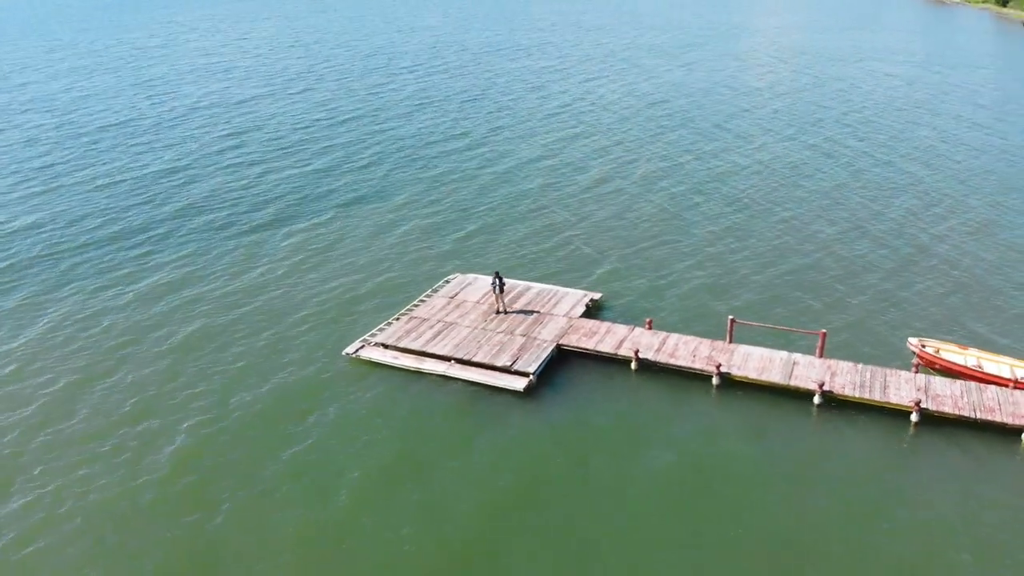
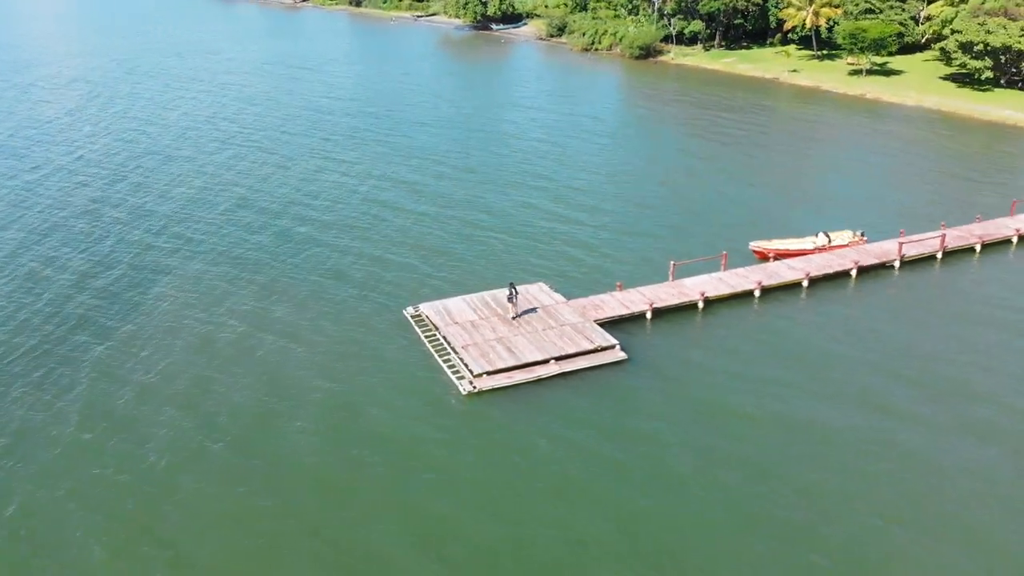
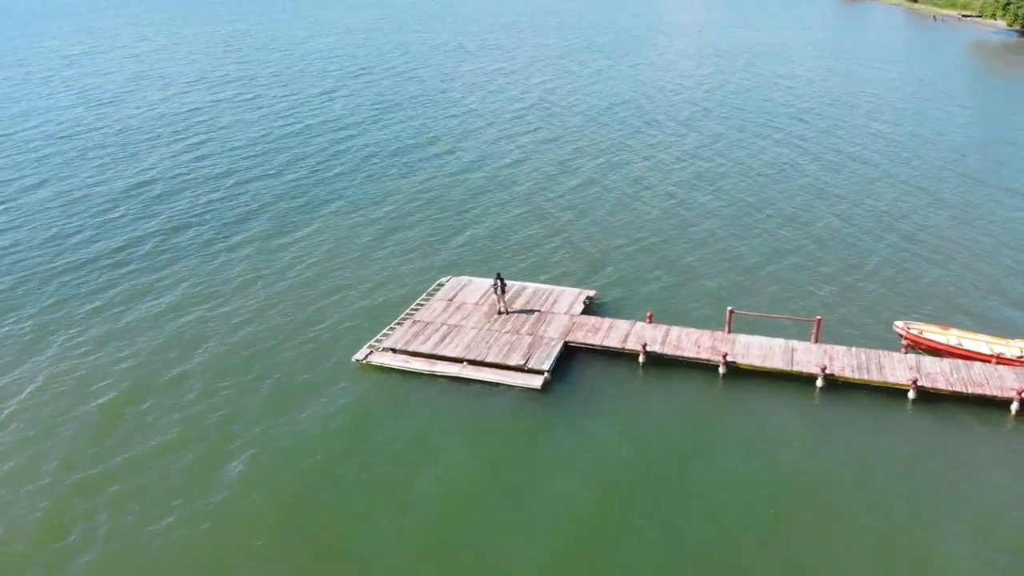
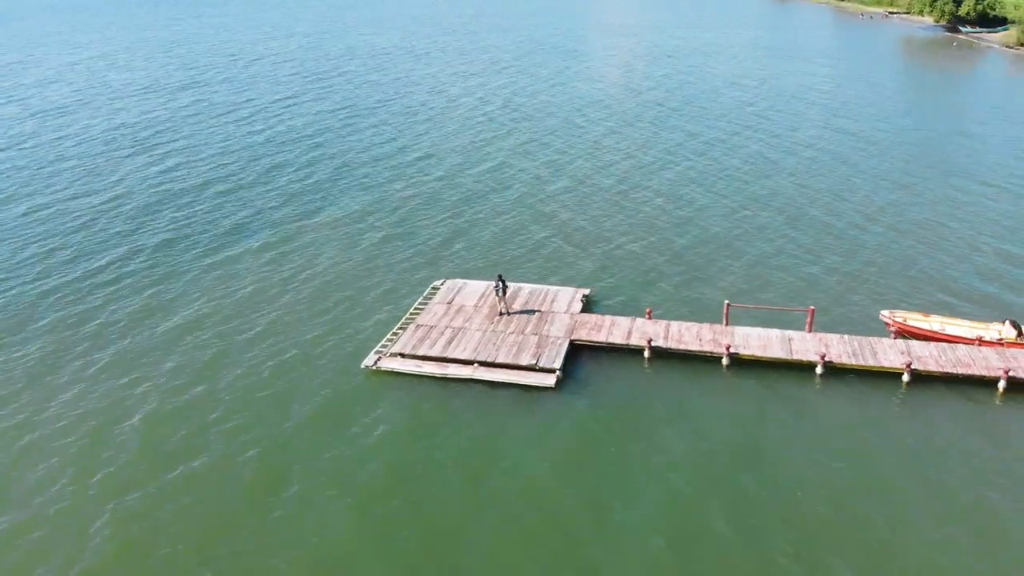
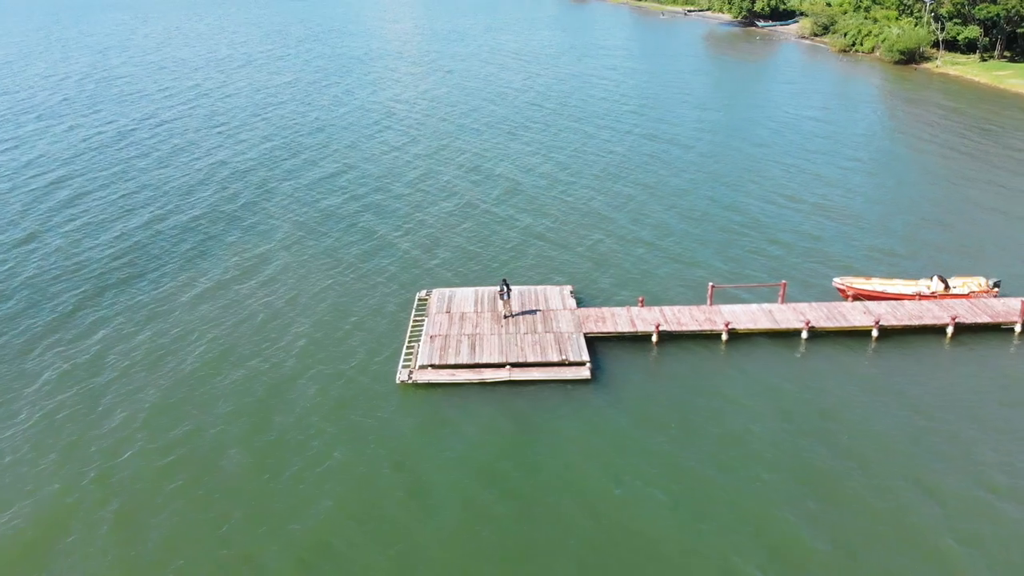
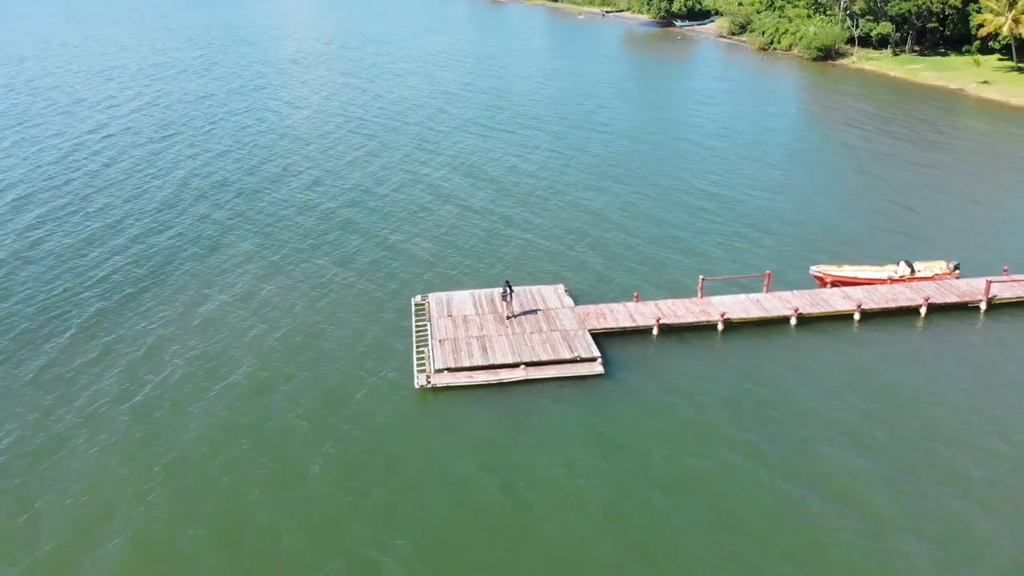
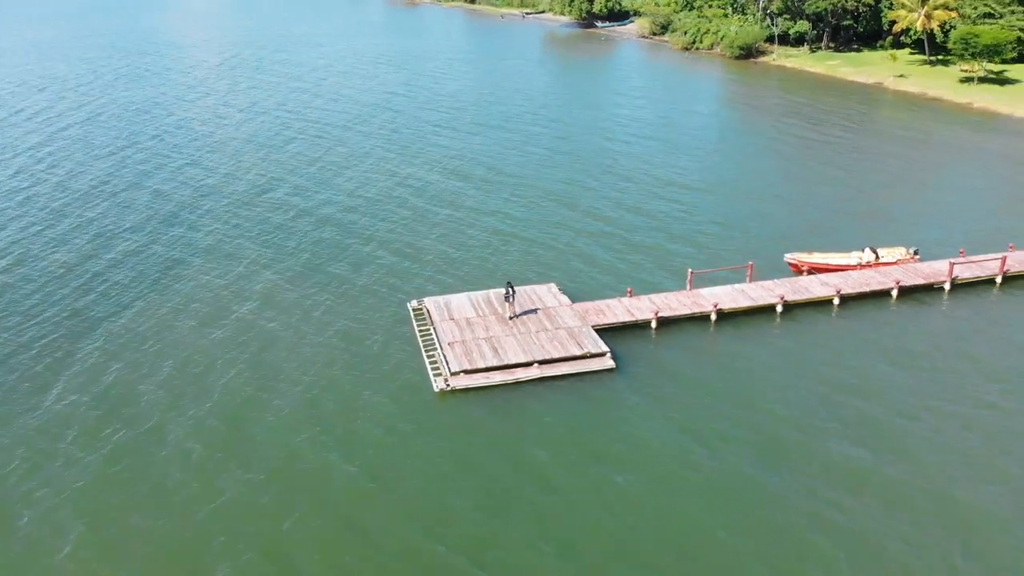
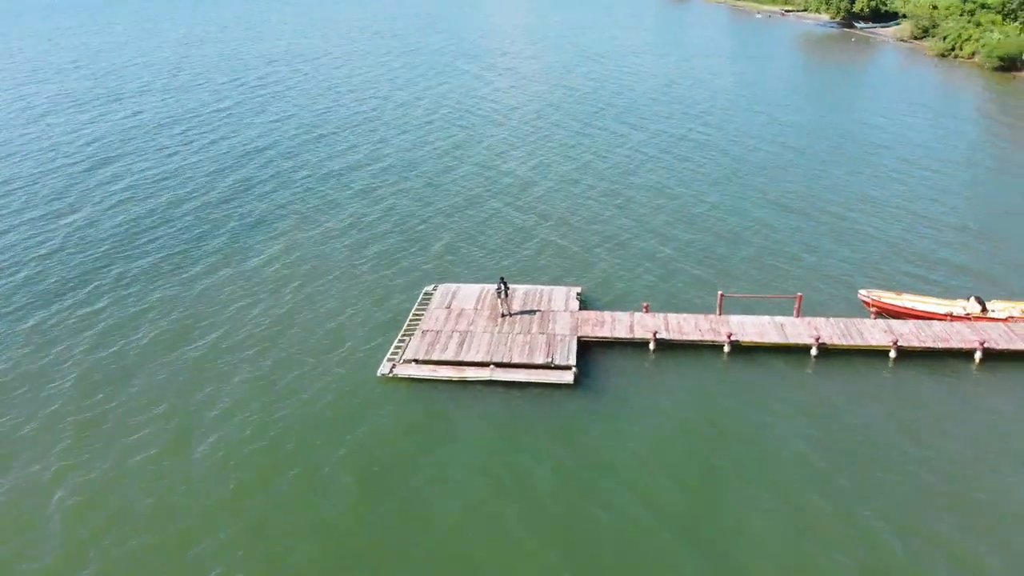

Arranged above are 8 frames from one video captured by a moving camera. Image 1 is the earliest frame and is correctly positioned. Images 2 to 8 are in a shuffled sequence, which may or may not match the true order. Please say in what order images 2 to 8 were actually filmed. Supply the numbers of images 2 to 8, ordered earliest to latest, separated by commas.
3, 4, 8, 5, 6, 7, 2
